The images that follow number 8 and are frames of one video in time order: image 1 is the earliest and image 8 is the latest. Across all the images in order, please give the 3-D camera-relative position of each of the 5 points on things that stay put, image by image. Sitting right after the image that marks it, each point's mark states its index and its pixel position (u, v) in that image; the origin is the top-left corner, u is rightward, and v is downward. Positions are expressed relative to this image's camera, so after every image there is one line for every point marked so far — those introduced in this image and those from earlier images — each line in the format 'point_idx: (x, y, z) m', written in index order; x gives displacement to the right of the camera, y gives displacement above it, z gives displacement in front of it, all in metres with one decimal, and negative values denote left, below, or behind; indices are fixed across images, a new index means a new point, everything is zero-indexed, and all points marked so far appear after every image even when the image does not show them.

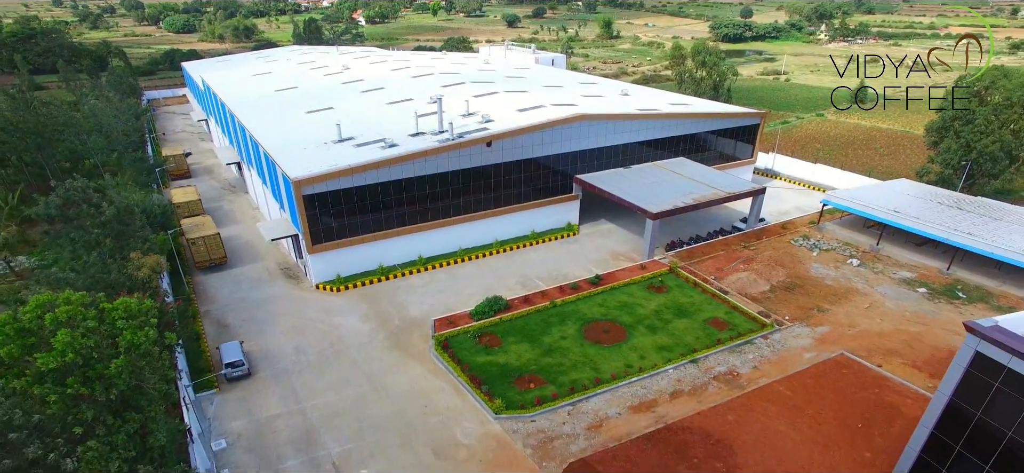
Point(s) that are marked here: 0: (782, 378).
0: (+9.2, -4.8, +19.4) m
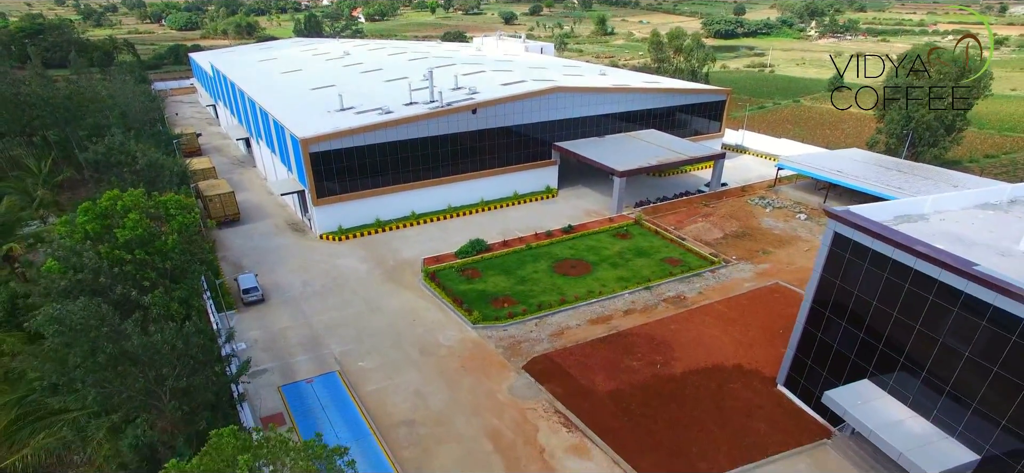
0: (+8.3, -2.5, +22.6) m
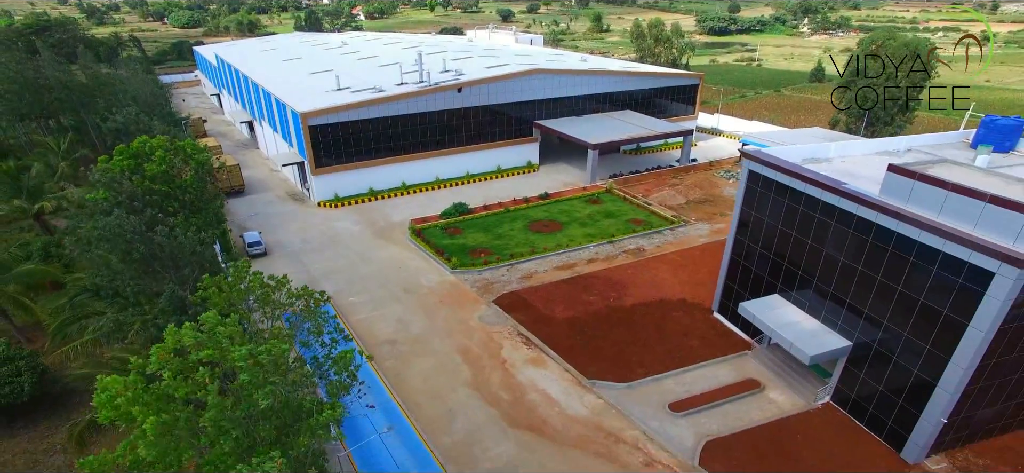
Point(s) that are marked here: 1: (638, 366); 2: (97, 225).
0: (+7.3, -0.6, +25.3) m
1: (+3.9, -4.0, +17.6) m
2: (-10.5, +0.3, +14.5) m
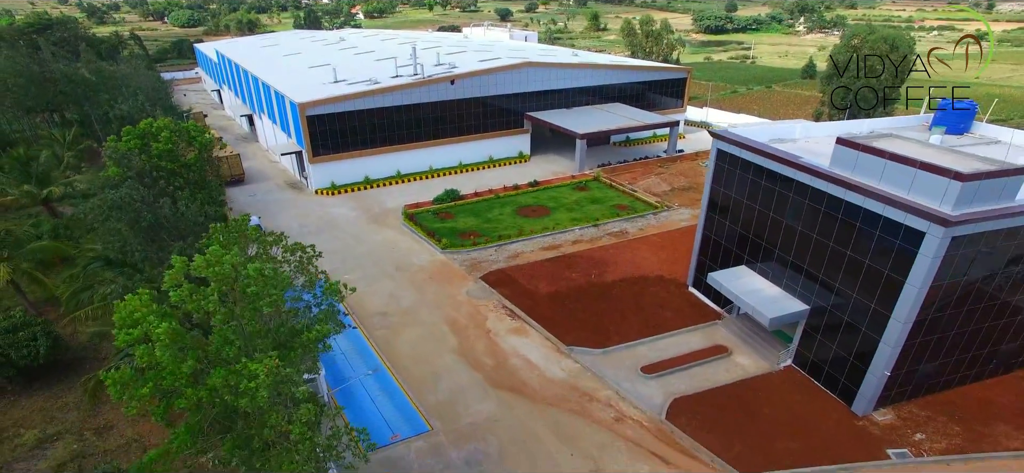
0: (+6.8, +0.2, +26.4) m
1: (+3.4, -3.2, +18.8) m
2: (-11.0, +1.1, +15.6) m
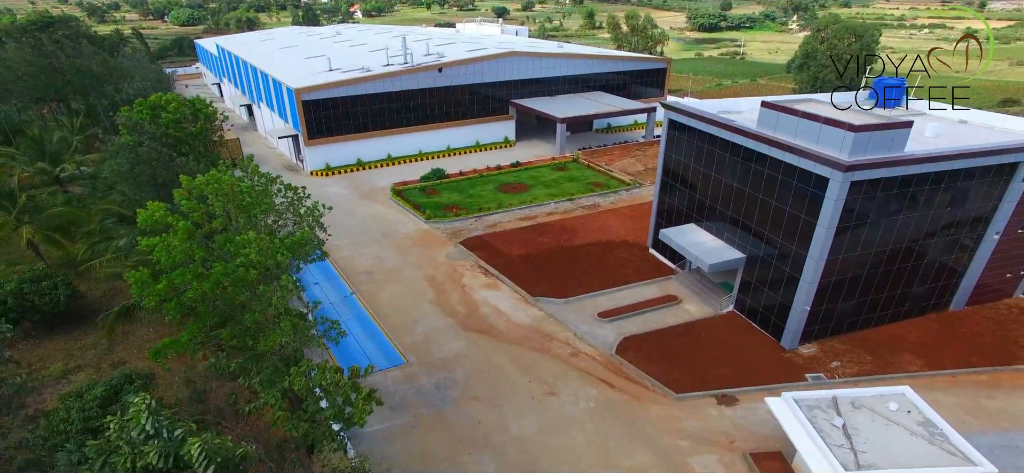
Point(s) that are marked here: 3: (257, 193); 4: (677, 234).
0: (+5.8, +1.5, +28.4) m
1: (+2.4, -1.8, +20.7) m
2: (-12.0, +2.4, +17.6) m
3: (-5.1, +0.9, +11.5) m
4: (+5.7, +0.1, +19.7) m
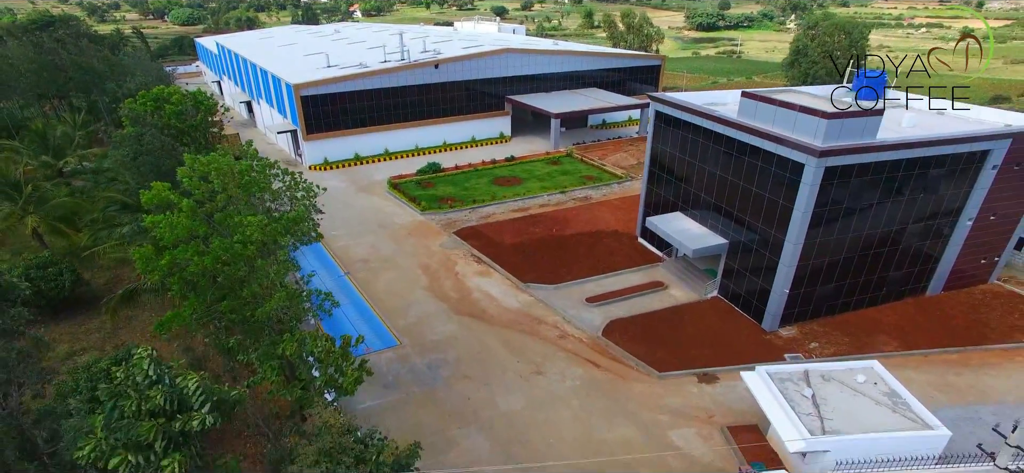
0: (+5.4, +2.0, +29.0) m
1: (+2.1, -1.4, +21.3) m
2: (-12.3, +2.8, +18.2) m
3: (-5.4, +1.3, +12.1) m
4: (+5.3, +0.5, +20.3) m
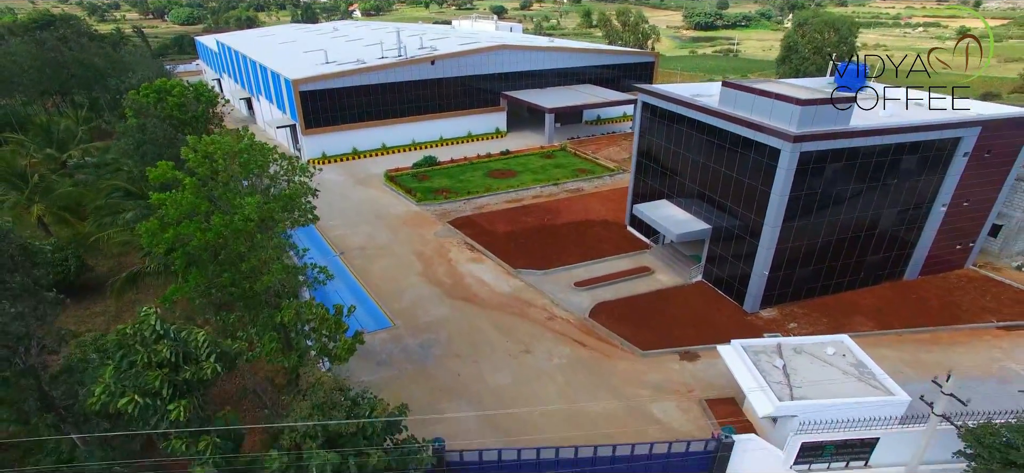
0: (+5.1, +2.4, +29.6) m
1: (+1.7, -0.9, +22.0) m
2: (-12.6, +3.3, +18.8) m
3: (-5.7, +1.8, +12.7) m
4: (+5.0, +1.0, +21.0) m
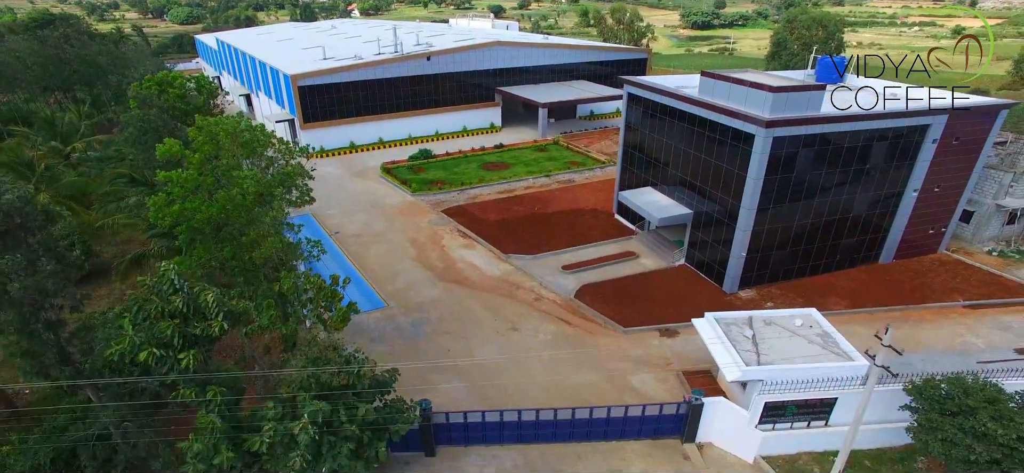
0: (+4.7, +3.0, +30.4) m
1: (+1.4, -0.4, +22.8) m
2: (-13.0, +3.8, +19.6) m
3: (-6.1, +2.3, +13.5) m
4: (+4.6, +1.5, +21.7) m
